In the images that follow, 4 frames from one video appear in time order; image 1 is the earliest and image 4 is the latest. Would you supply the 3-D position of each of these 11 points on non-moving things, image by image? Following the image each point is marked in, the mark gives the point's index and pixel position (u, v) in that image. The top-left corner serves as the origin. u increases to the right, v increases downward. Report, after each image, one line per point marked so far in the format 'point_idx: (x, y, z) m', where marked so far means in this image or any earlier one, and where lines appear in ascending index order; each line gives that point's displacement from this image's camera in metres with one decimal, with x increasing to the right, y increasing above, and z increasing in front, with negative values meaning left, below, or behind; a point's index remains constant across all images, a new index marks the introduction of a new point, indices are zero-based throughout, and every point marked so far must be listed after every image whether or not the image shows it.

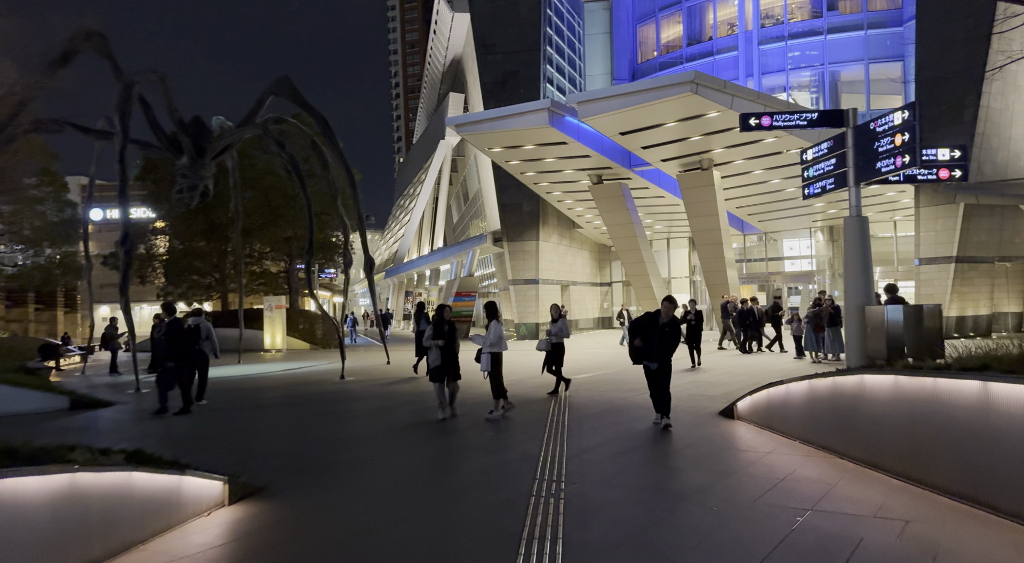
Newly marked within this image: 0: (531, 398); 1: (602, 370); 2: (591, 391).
0: (+0.4, -2.2, +11.3) m
1: (+2.4, -2.4, +16.3) m
2: (+1.6, -2.2, +12.2) m
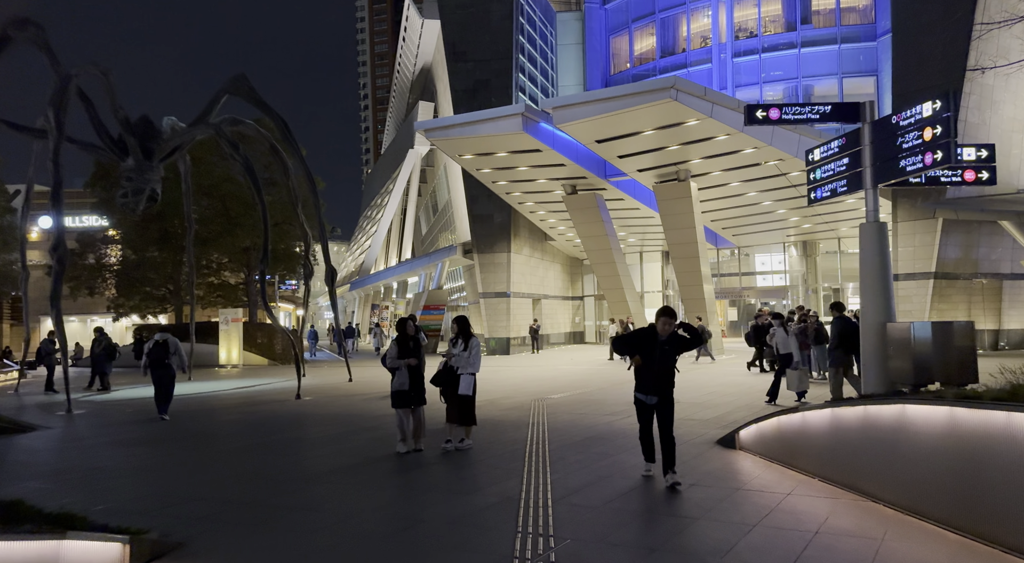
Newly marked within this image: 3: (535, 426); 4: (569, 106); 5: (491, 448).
0: (-0.1, -2.4, +10.2) m
1: (+1.7, -2.7, +15.2) m
2: (+1.1, -2.4, +11.1) m
3: (+0.4, -2.4, +9.9) m
4: (+1.8, +5.8, +19.8) m
5: (-0.3, -2.3, +8.2) m
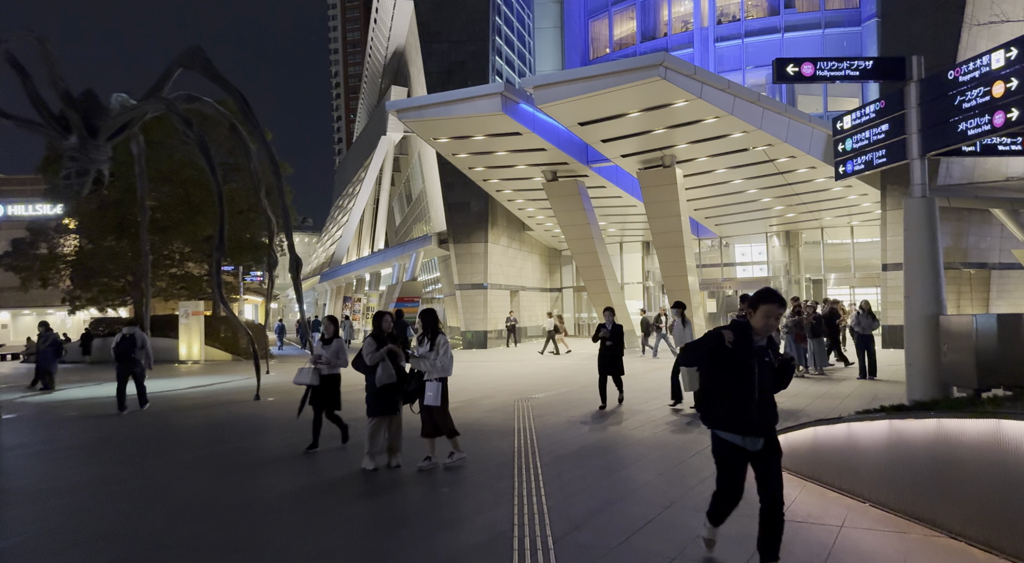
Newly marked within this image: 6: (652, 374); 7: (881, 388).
0: (-0.4, -2.2, +9.1) m
1: (+1.2, -2.5, +14.2) m
2: (+0.8, -2.3, +10.0) m
3: (+0.1, -2.2, +8.8) m
4: (+1.2, +6.1, +18.6) m
5: (-0.5, -2.1, +7.1) m
6: (+4.1, -2.6, +17.3) m
7: (+7.6, -2.2, +12.3) m
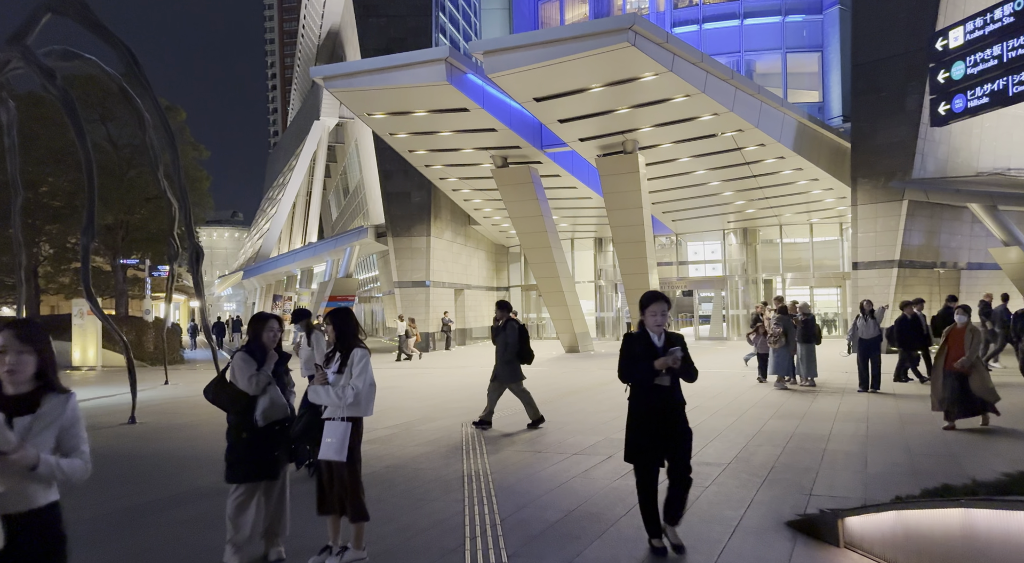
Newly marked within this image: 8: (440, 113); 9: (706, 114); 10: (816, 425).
0: (-0.9, -2.1, +6.5) m
1: (+0.2, -2.4, +11.7) m
2: (+0.1, -2.2, +7.6) m
3: (-0.4, -2.1, +6.2) m
4: (-0.3, +6.2, +16.1) m
5: (-0.9, -2.0, +4.5) m
6: (+2.7, -2.6, +15.1) m
7: (+6.7, -2.1, +10.4) m
8: (-2.3, +5.5, +19.4) m
9: (+6.0, +5.2, +18.5) m
10: (+4.4, -2.1, +8.8) m
